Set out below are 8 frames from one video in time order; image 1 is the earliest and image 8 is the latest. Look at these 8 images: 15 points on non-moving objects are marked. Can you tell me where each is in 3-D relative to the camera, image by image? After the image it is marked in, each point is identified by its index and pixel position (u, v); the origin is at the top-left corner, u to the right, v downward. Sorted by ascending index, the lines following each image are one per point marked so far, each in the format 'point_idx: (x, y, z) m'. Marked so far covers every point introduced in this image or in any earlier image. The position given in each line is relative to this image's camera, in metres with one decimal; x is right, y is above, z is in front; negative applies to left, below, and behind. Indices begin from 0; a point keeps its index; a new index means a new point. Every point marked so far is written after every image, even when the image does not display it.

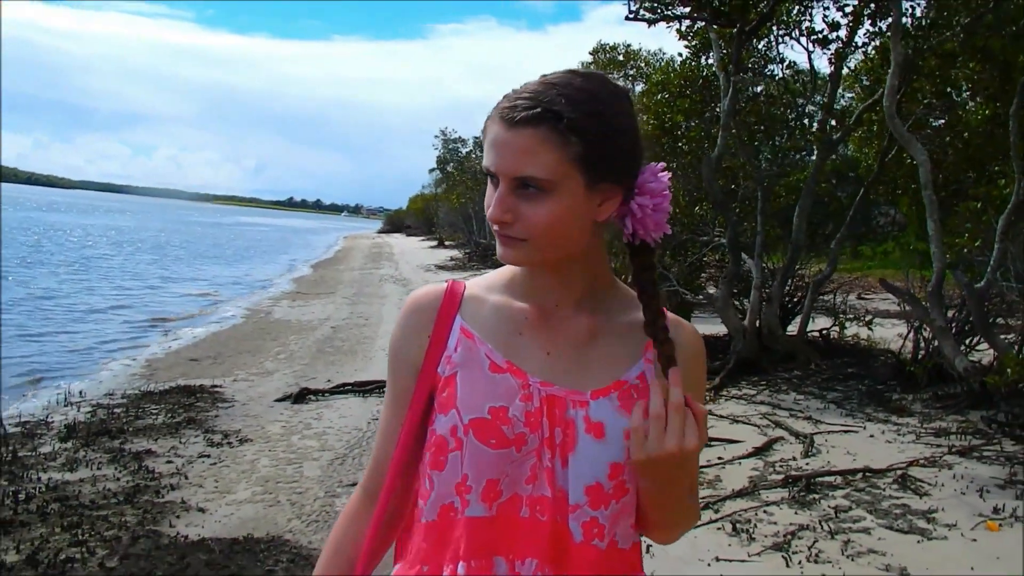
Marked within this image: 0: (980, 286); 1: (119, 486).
0: (+4.3, 0.0, +8.1) m
1: (-3.1, -1.6, +7.0) m
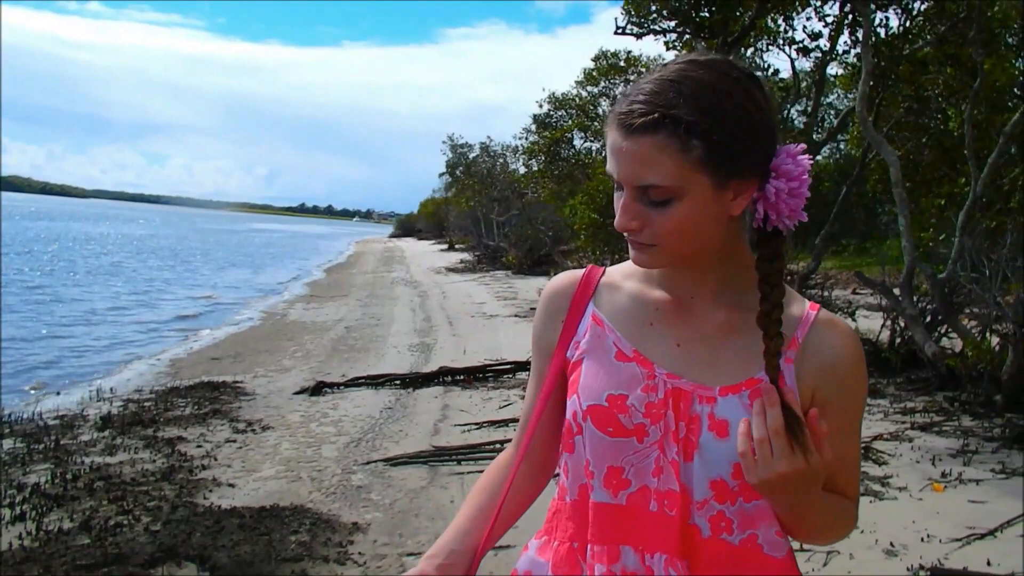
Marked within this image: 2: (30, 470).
0: (+4.3, +0.1, +8.7) m
1: (-3.1, -1.6, +7.7) m
2: (-4.3, -1.6, +7.8) m
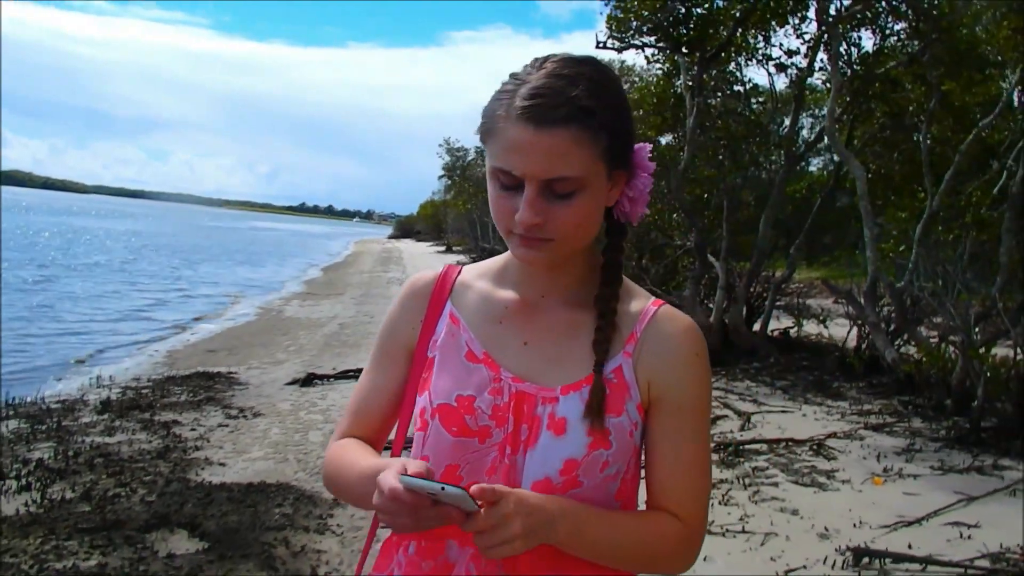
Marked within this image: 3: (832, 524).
0: (+4.1, 0.0, +9.2) m
1: (-3.4, -1.5, +8.2) m
2: (-4.5, -1.5, +8.3) m
3: (+2.2, -1.6, +5.9) m
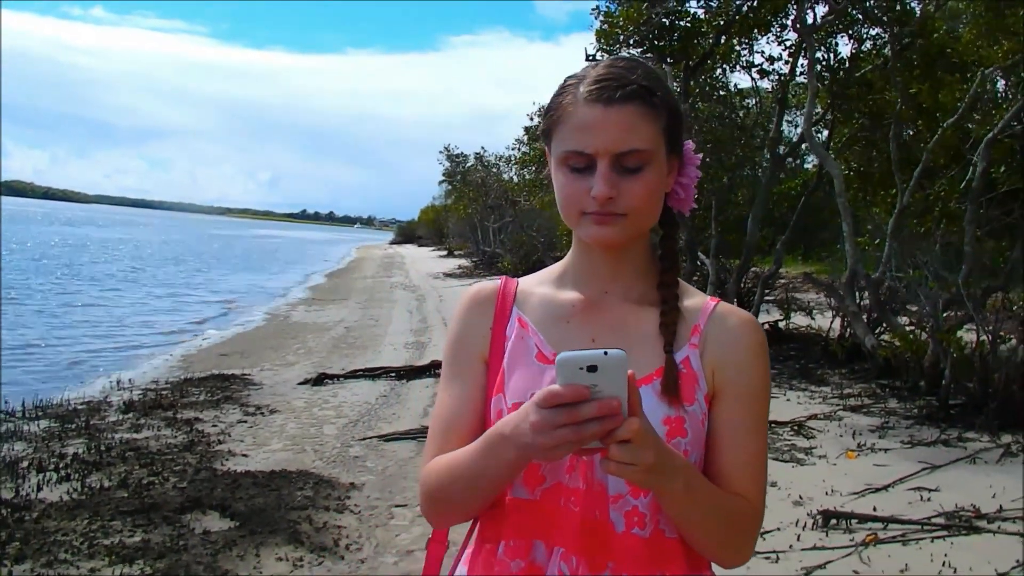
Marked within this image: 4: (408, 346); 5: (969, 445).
0: (+4.1, +0.1, +9.8) m
1: (-3.4, -1.5, +8.7) m
2: (-4.5, -1.6, +8.9) m
3: (+2.2, -1.5, +6.5) m
4: (-2.0, -1.1, +16.3) m
5: (+3.8, -1.3, +7.3) m
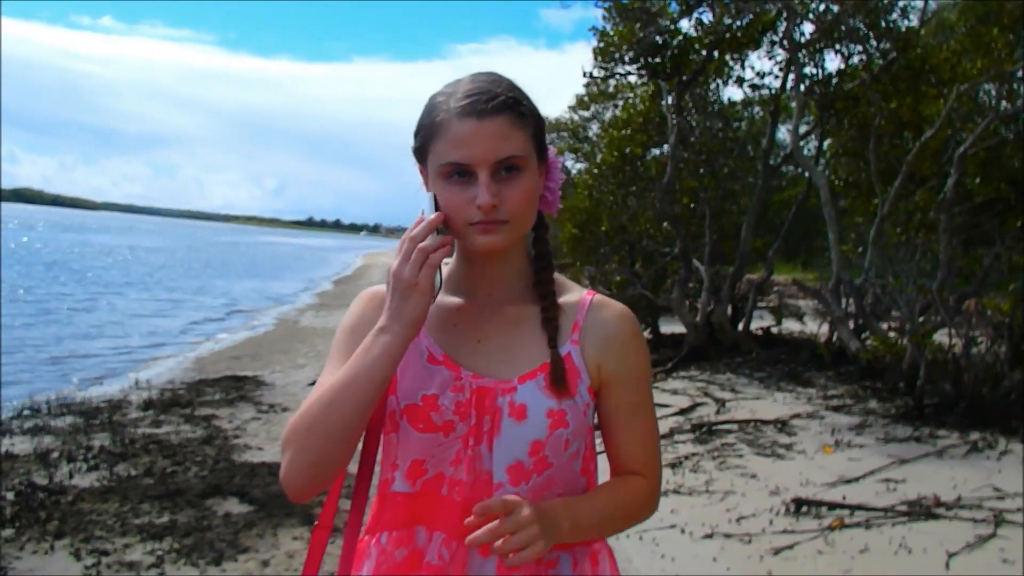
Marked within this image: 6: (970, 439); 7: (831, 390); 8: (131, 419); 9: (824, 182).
0: (+4.1, 0.0, +10.3) m
1: (-3.4, -1.6, +9.3) m
2: (-4.5, -1.6, +9.4) m
3: (+2.2, -1.6, +7.0) m
4: (-1.9, -1.2, +16.9) m
5: (+3.8, -1.4, +7.8) m
6: (+4.1, -1.4, +7.7) m
7: (+3.8, -1.2, +10.3) m
8: (-4.5, -1.6, +10.3) m
9: (+4.0, +1.4, +11.1) m
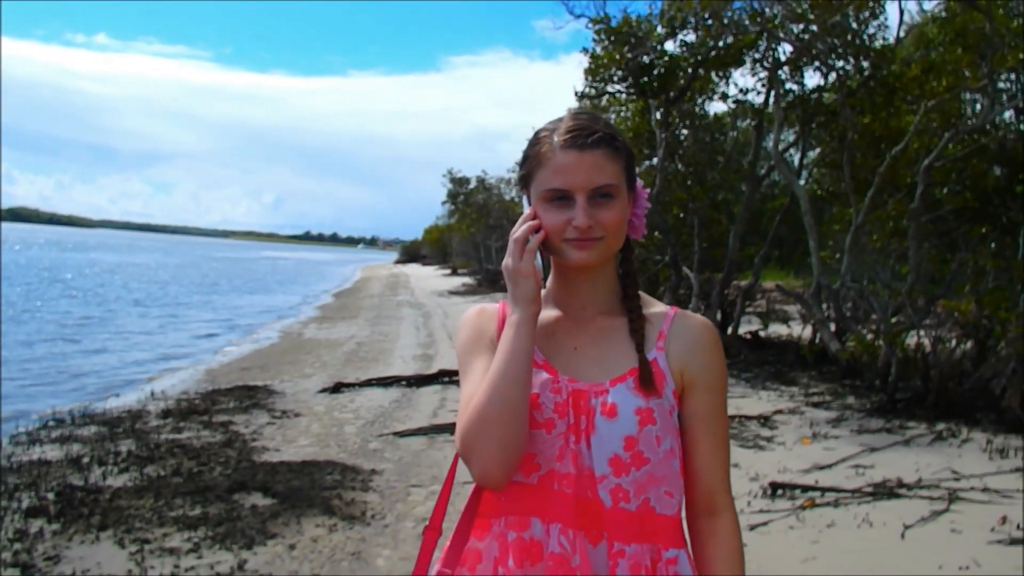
0: (+4.1, 0.0, +10.9) m
1: (-3.4, -1.7, +9.9) m
2: (-4.5, -1.8, +10.0) m
3: (+2.2, -1.6, +7.6) m
4: (-1.9, -1.4, +17.5) m
5: (+3.8, -1.4, +8.4) m
6: (+4.1, -1.4, +8.4) m
7: (+3.8, -1.3, +10.9) m
8: (-4.5, -1.7, +10.9) m
9: (+3.9, +1.3, +11.8) m
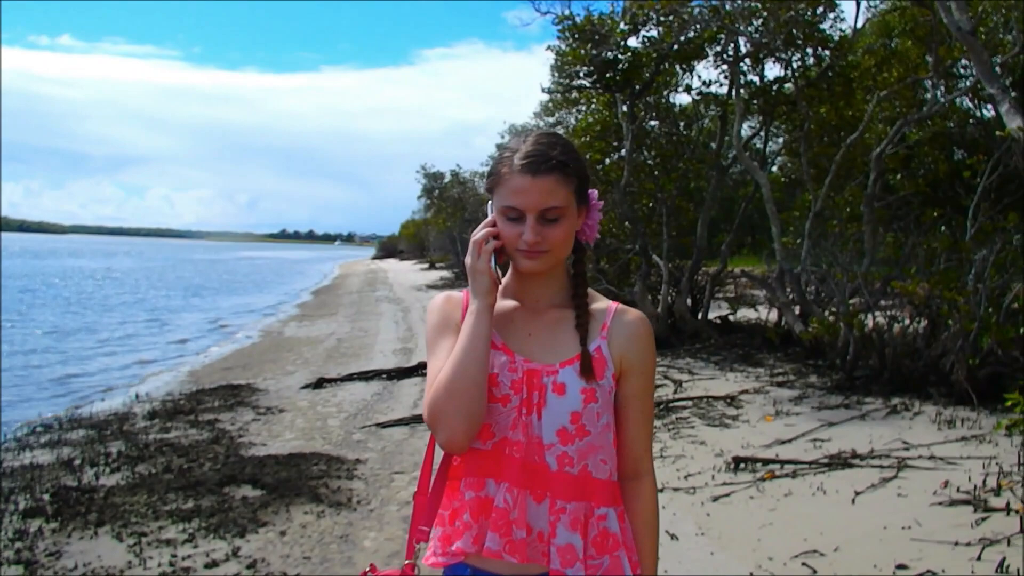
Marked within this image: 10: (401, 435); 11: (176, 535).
0: (+3.7, +0.2, +11.4) m
1: (-3.6, -1.7, +10.2) m
2: (-4.8, -1.8, +10.3) m
3: (+2.0, -1.5, +8.0) m
4: (-2.4, -1.3, +17.8) m
5: (+3.6, -1.2, +8.9) m
6: (+3.8, -1.2, +8.8) m
7: (+3.5, -1.0, +11.4) m
8: (-4.8, -1.8, +11.2) m
9: (+3.5, +1.5, +12.2) m
10: (-1.2, -1.6, +9.4) m
11: (-2.6, -1.9, +6.6) m
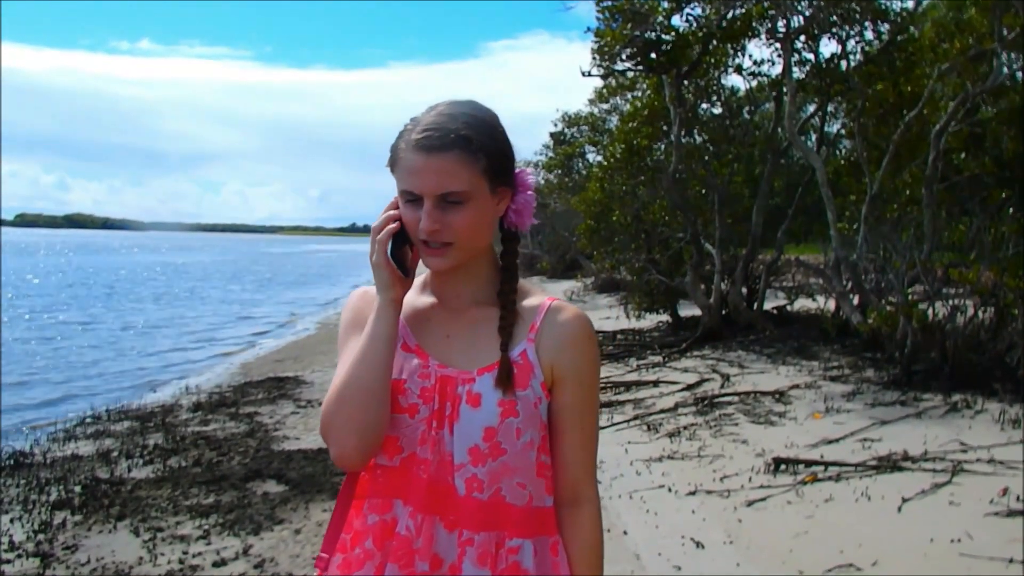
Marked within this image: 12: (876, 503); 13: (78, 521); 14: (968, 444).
0: (+4.2, +0.3, +10.7) m
1: (-3.2, -1.7, +10.1) m
2: (-4.3, -1.8, +10.3) m
3: (+2.2, -1.4, +7.5) m
4: (-1.3, -1.2, +17.7) m
5: (+3.9, -1.1, +8.3) m
6: (+4.2, -1.1, +8.2) m
7: (+4.0, -0.9, +10.8) m
8: (-4.3, -1.7, +11.2) m
9: (+4.1, +1.7, +11.6) m
10: (-0.8, -1.5, +9.2) m
11: (-2.4, -1.8, +6.5) m
12: (+2.5, -1.5, +5.9) m
13: (-3.5, -1.9, +6.9) m
14: (+3.6, -1.2, +6.9) m
